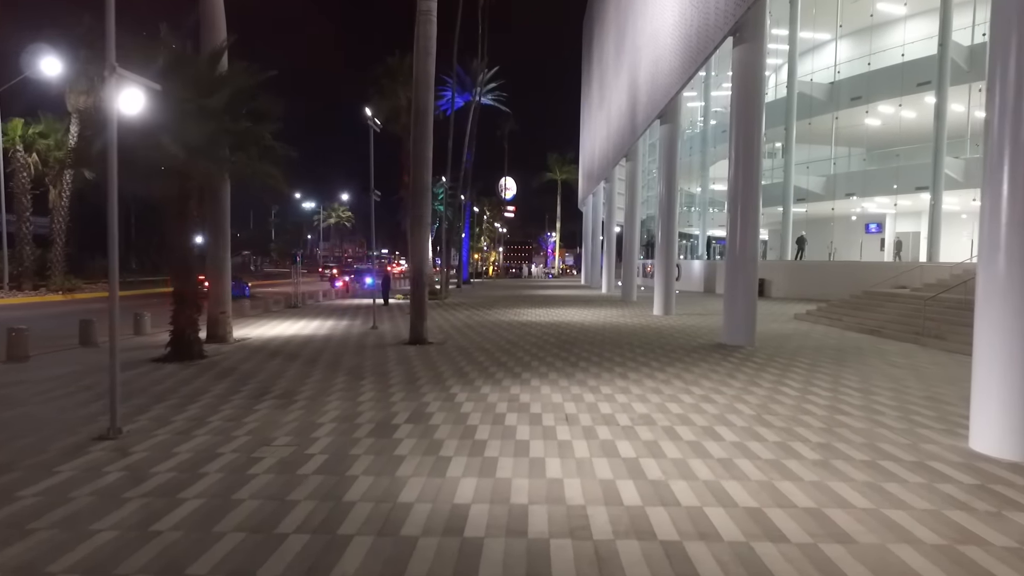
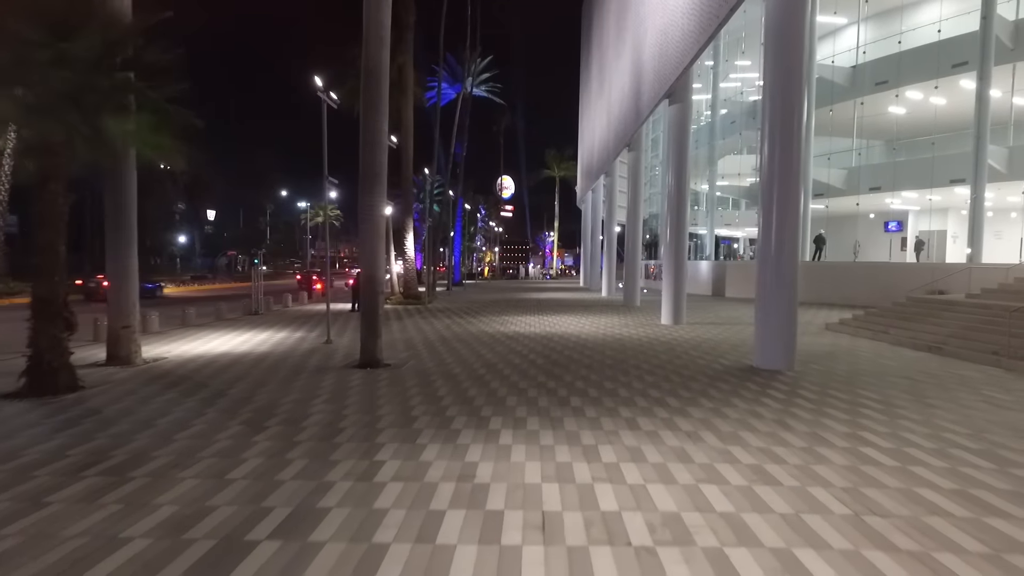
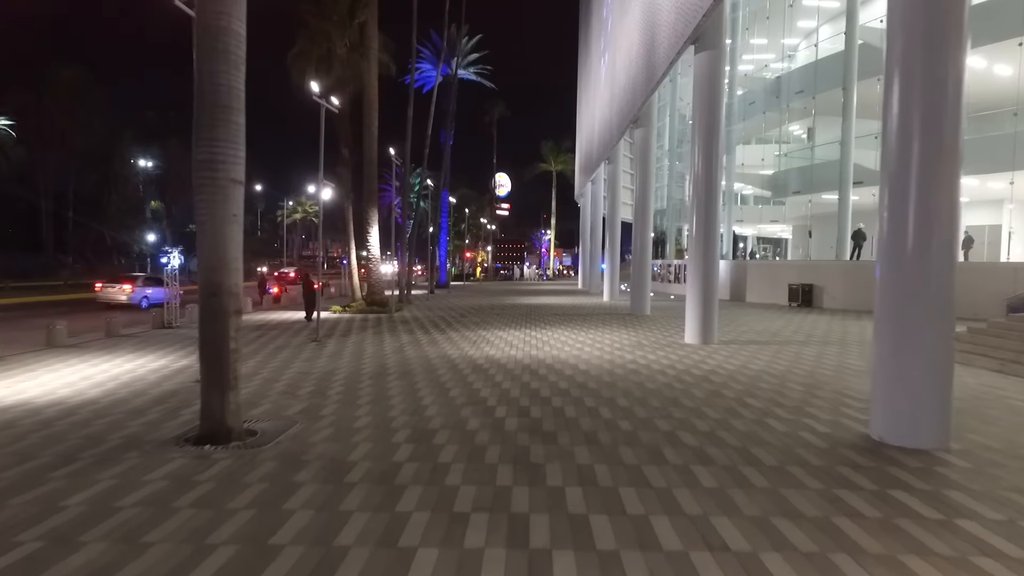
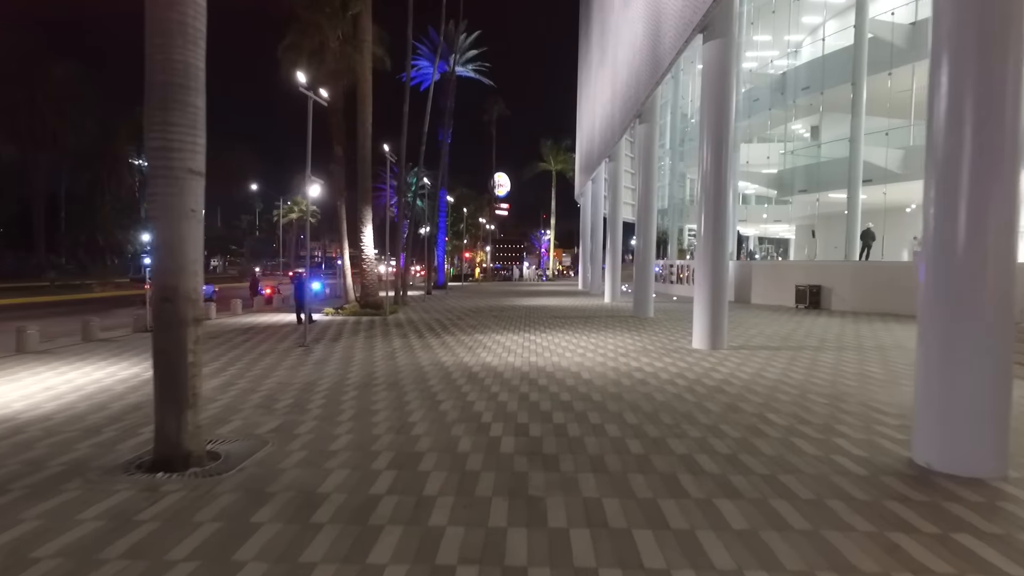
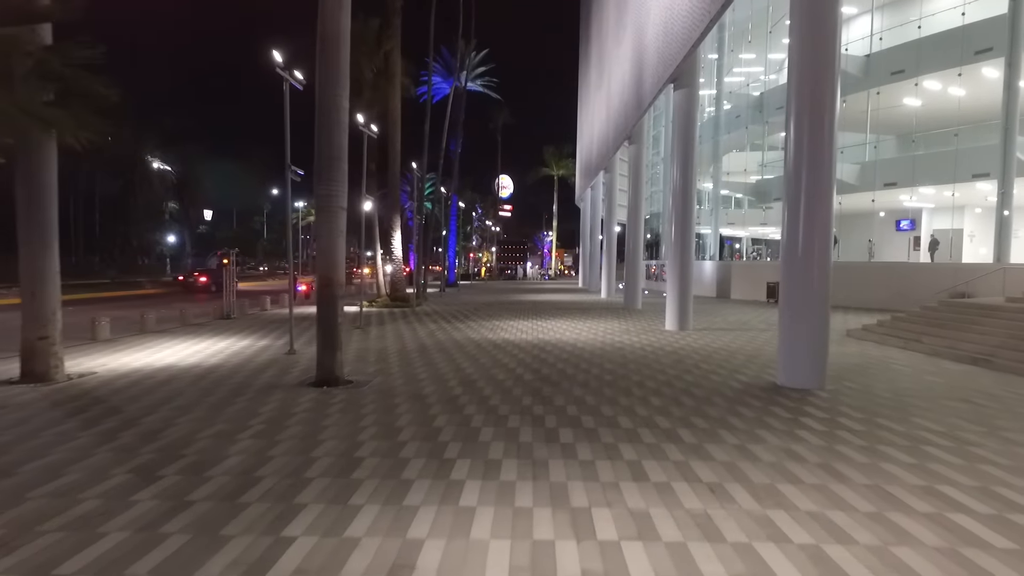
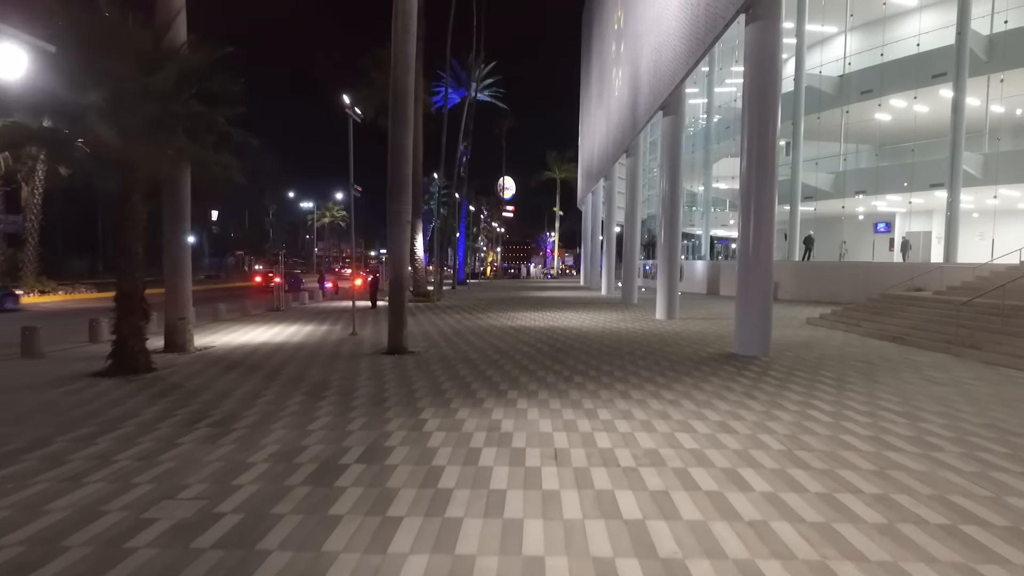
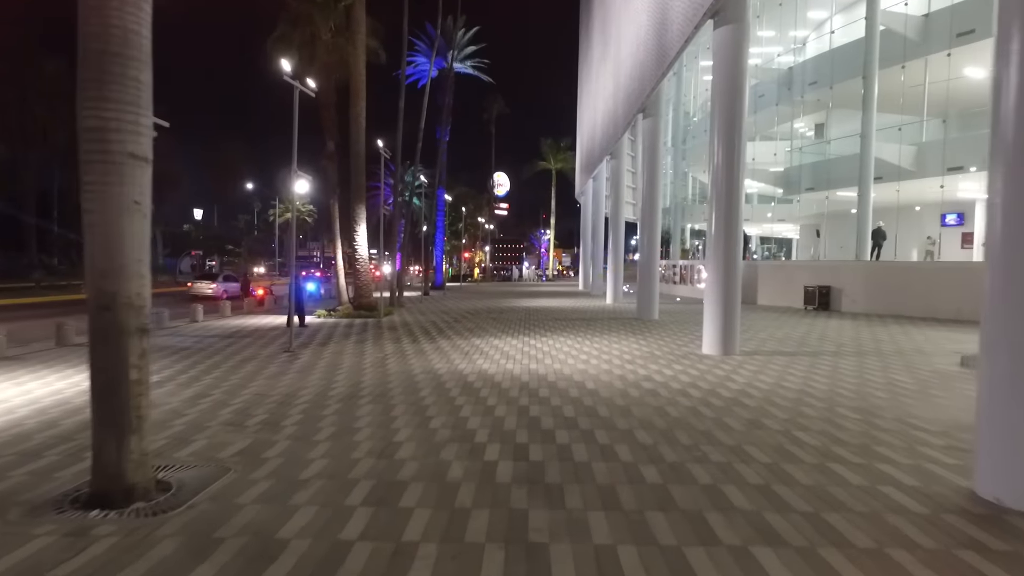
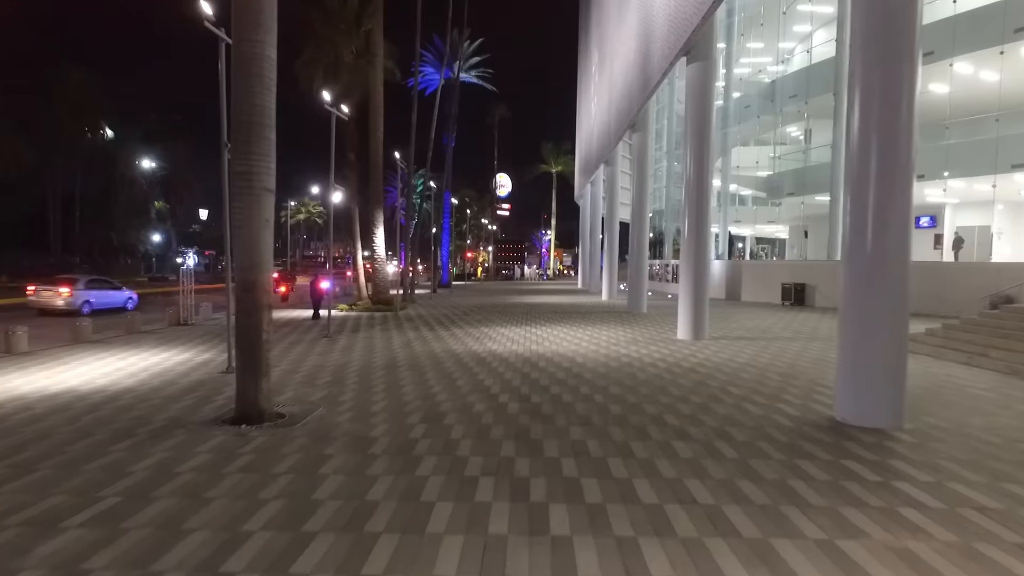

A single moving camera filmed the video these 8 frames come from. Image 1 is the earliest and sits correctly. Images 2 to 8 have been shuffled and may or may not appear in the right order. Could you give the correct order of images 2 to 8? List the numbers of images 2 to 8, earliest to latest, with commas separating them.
6, 2, 5, 8, 3, 4, 7
